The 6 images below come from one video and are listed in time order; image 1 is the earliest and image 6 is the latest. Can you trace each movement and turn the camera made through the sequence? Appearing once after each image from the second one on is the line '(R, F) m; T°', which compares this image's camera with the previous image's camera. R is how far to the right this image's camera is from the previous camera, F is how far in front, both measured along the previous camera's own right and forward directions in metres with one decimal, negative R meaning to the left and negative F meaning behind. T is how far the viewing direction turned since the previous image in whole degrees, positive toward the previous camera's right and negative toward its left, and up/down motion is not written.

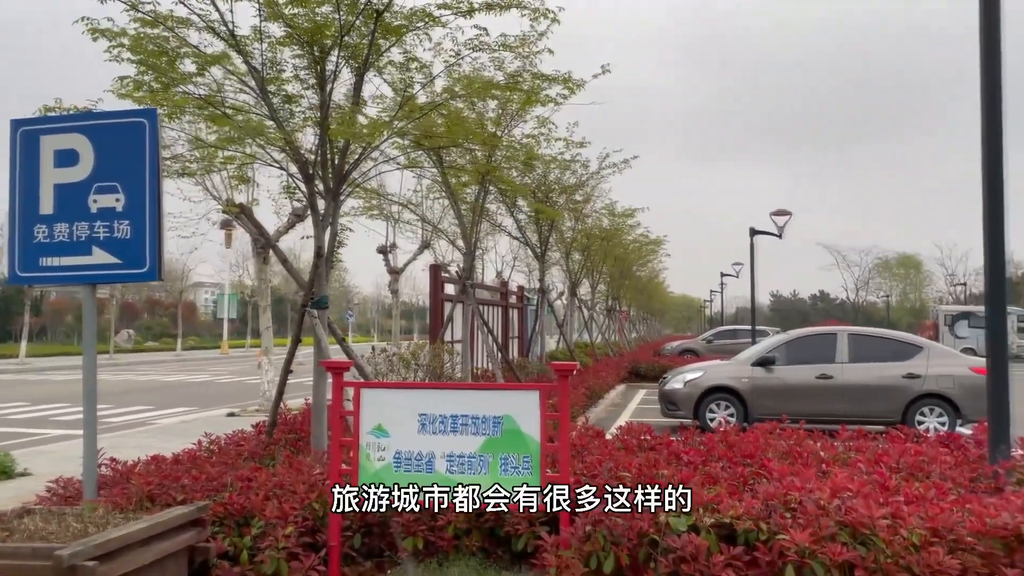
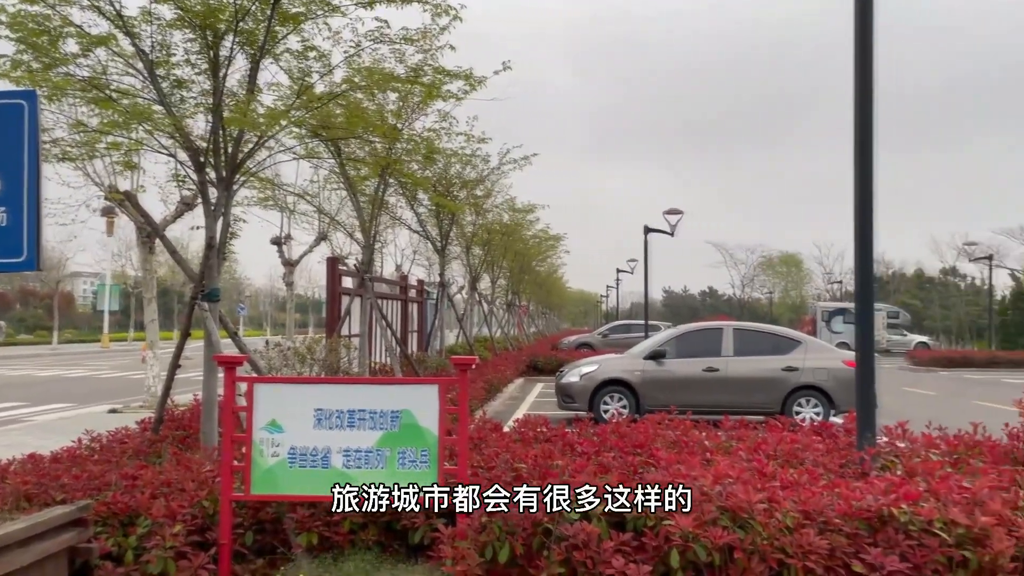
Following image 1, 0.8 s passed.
(0.0, 0.0) m; +7°
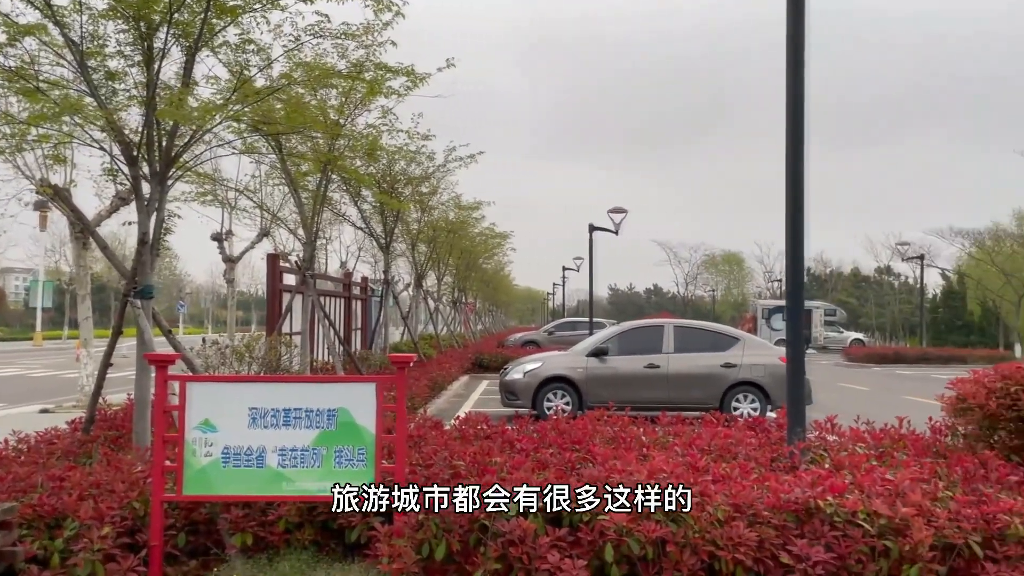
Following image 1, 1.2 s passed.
(+0.1, 0.0) m; +4°
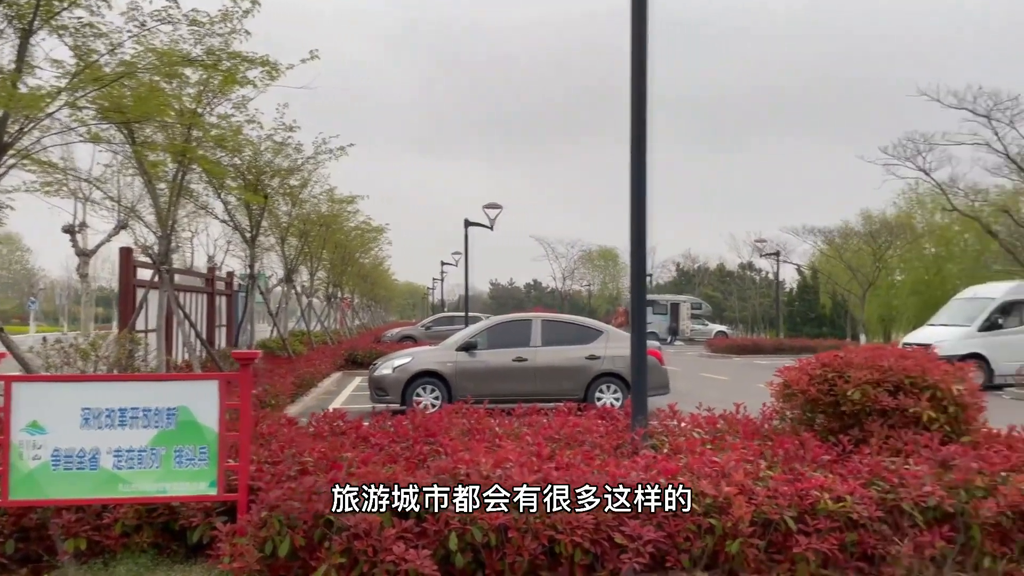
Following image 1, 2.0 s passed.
(+0.2, -0.1) m; +8°
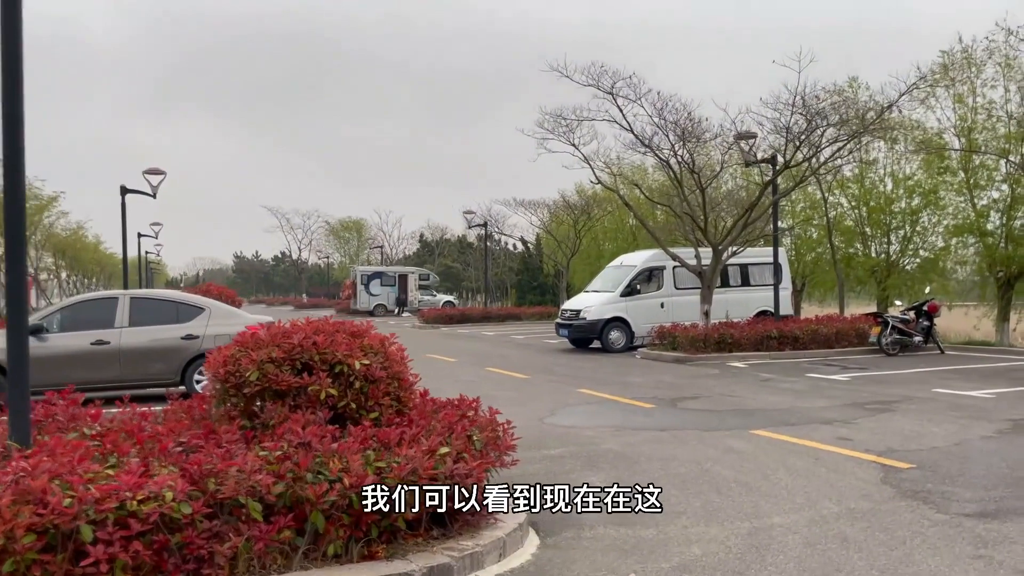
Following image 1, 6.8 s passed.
(+2.3, +0.1) m; +16°
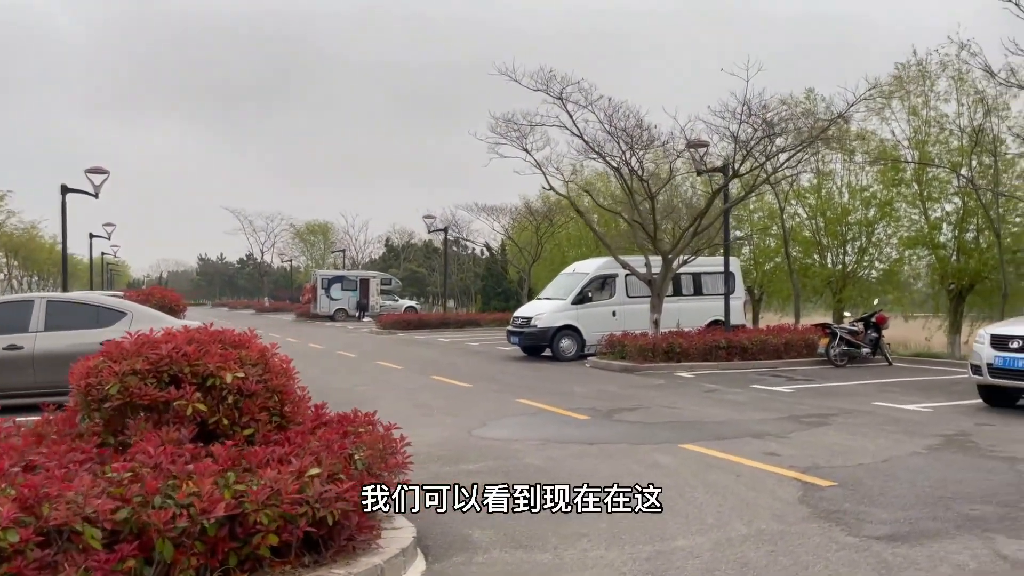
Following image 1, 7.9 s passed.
(+0.5, +0.3) m; +2°
